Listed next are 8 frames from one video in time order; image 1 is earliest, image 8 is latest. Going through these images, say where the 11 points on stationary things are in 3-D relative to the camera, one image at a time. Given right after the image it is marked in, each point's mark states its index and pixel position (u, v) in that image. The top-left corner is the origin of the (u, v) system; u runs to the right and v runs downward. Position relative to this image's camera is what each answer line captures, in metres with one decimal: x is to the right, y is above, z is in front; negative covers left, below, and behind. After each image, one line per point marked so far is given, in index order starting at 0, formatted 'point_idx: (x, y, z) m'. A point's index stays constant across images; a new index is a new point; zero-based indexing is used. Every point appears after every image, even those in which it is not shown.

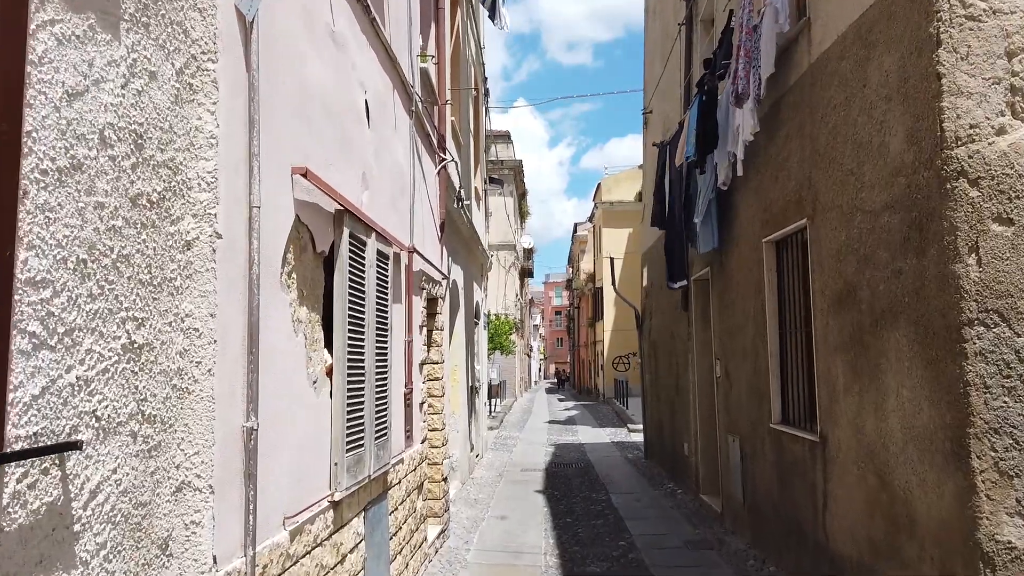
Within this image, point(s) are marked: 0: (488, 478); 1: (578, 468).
0: (-0.4, -3.1, +10.8) m
1: (+1.2, -3.3, +12.2) m
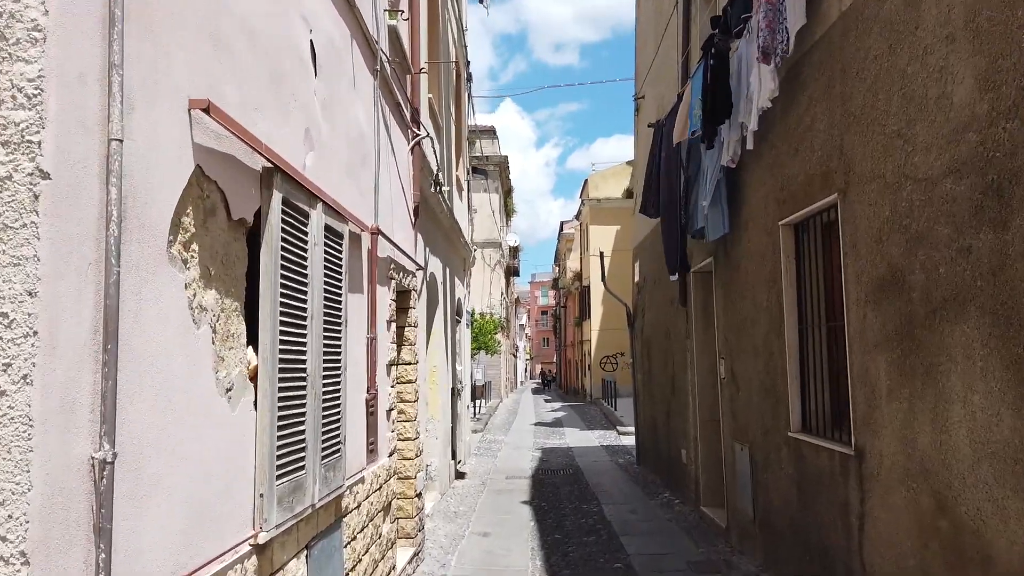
0: (-0.6, -3.0, +10.0) m
1: (+0.9, -3.2, +11.4) m
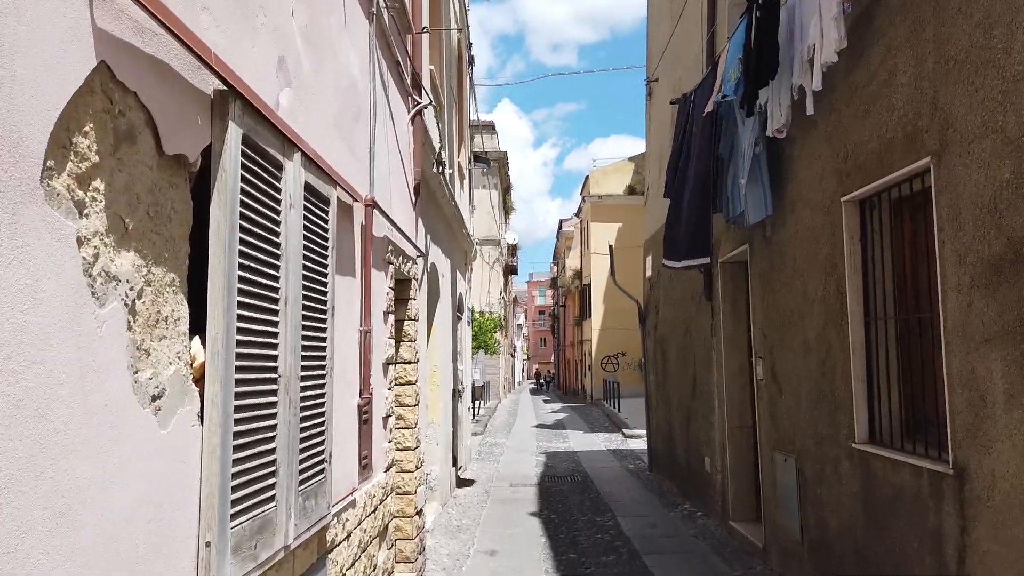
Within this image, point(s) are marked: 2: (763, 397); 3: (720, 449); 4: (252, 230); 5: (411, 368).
0: (-0.5, -2.9, +9.3) m
1: (+1.0, -3.2, +10.7) m
2: (+2.3, -1.0, +6.0) m
3: (+2.3, -1.8, +7.4) m
4: (-0.9, +0.2, +2.2) m
5: (-0.8, -0.6, +5.3) m
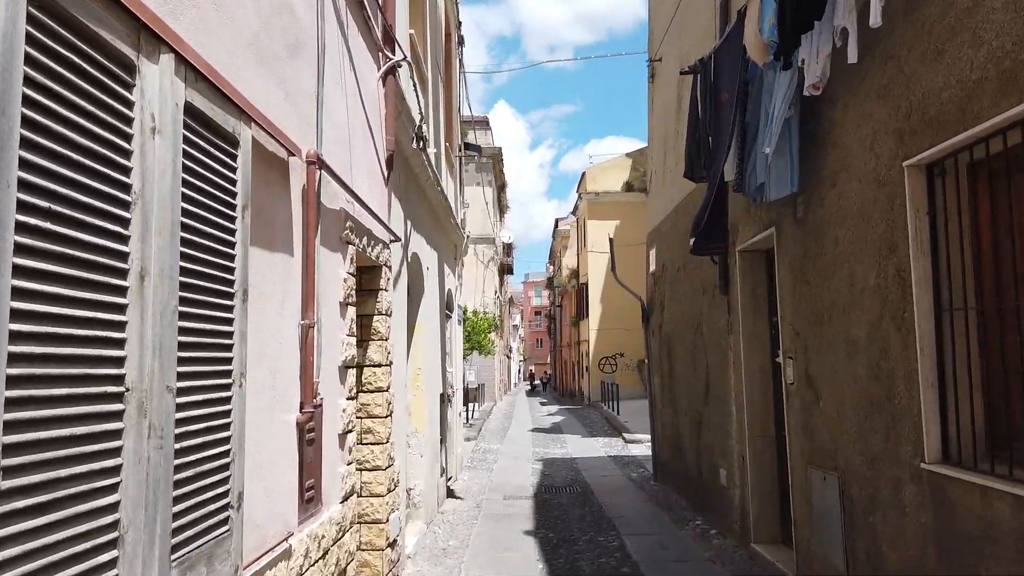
0: (-0.6, -2.9, +8.4) m
1: (+0.9, -3.1, +9.9) m
2: (+2.2, -0.9, +5.2) m
3: (+2.2, -1.7, +6.5) m
4: (-0.9, +0.3, +1.4) m
5: (-0.9, -0.6, +4.4) m
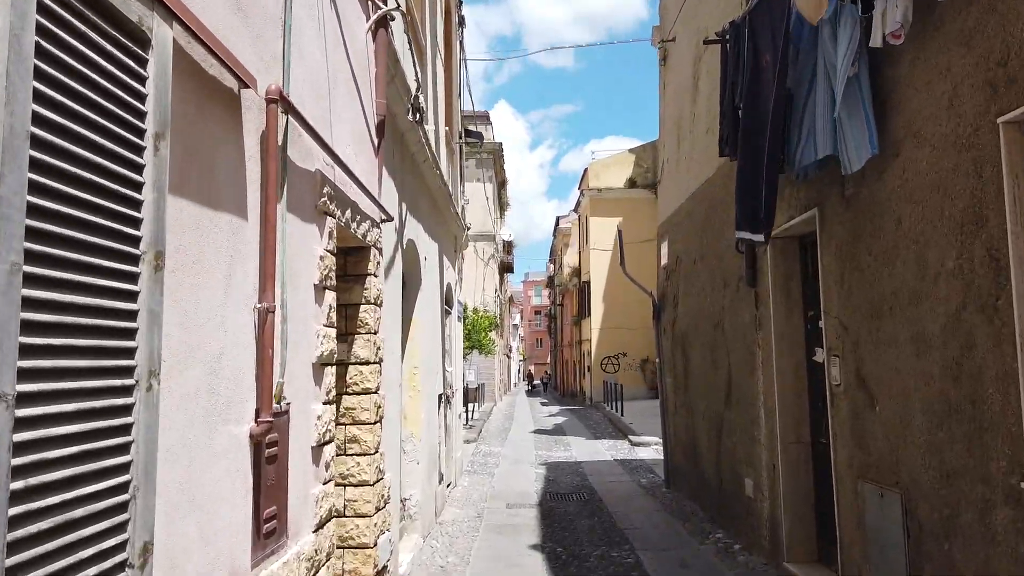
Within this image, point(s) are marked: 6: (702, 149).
0: (-0.6, -2.8, +7.8) m
1: (+1.0, -3.0, +9.2) m
2: (+2.3, -0.8, +4.5) m
3: (+2.3, -1.6, +5.9) m
4: (-0.9, +0.4, +0.7) m
5: (-0.8, -0.5, +3.8) m
6: (+2.4, +1.7, +8.3) m
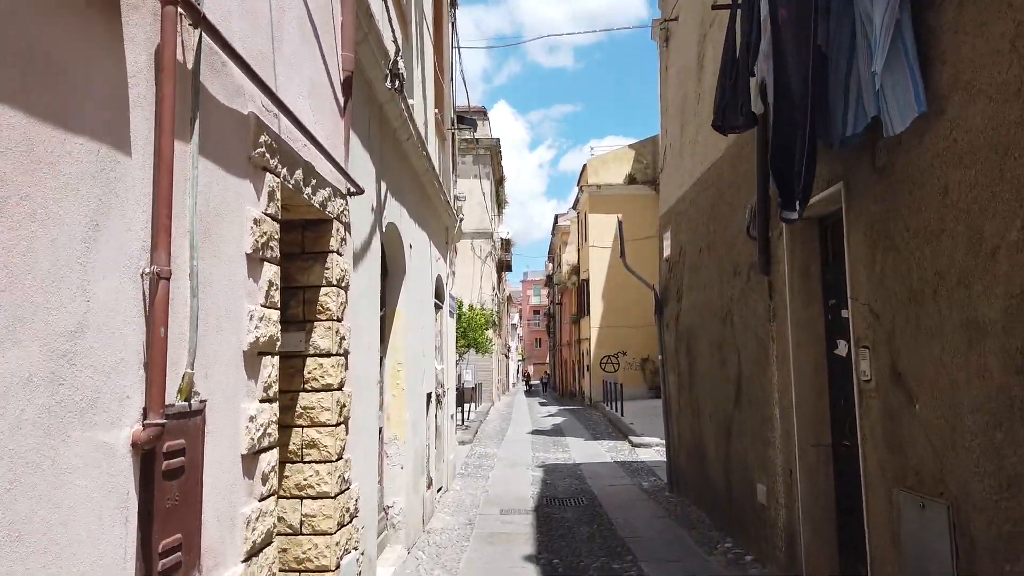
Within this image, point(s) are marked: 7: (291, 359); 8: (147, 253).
0: (-0.7, -2.7, +7.2) m
1: (+0.9, -2.9, +8.7) m
2: (+2.2, -0.7, +4.0) m
3: (+2.2, -1.5, +5.4) m
4: (-0.9, +0.5, +0.2) m
5: (-0.9, -0.4, +3.3) m
6: (+2.3, +1.8, +7.8) m
7: (-1.1, -0.3, +3.3) m
8: (-0.9, +0.1, +1.7) m
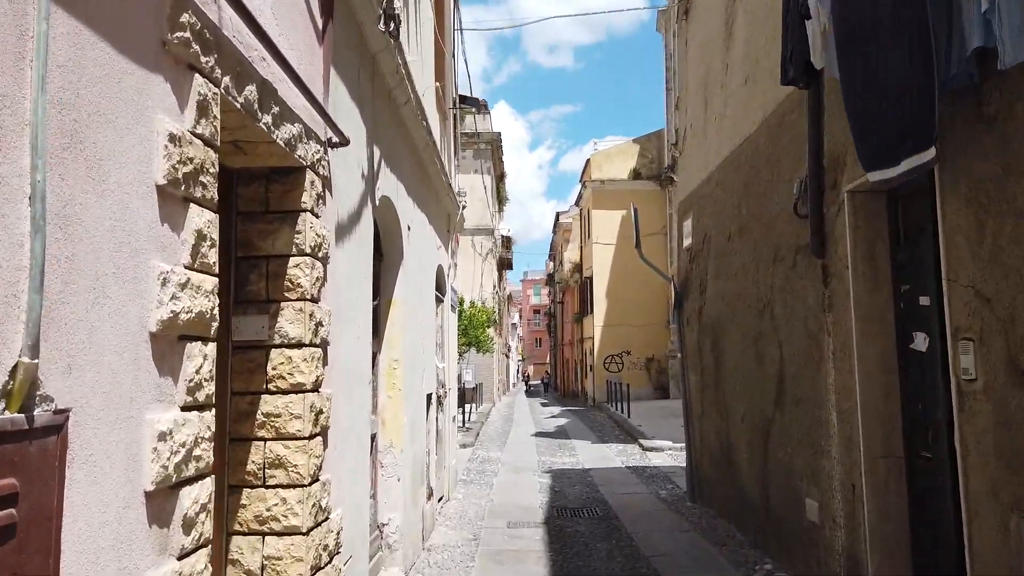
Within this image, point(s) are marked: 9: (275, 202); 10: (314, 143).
0: (-0.6, -2.6, +6.5) m
1: (+1.0, -2.8, +7.9) m
2: (+2.3, -0.6, +3.2) m
3: (+2.3, -1.4, +4.6) m
4: (-0.8, +0.6, -0.6) m
5: (-0.8, -0.3, +2.5) m
6: (+2.4, +1.9, +7.0) m
7: (-1.0, -0.2, +2.5) m
8: (-0.8, +0.2, +0.9) m
9: (-0.9, +0.3, +2.5) m
10: (-0.8, +0.6, +2.7) m
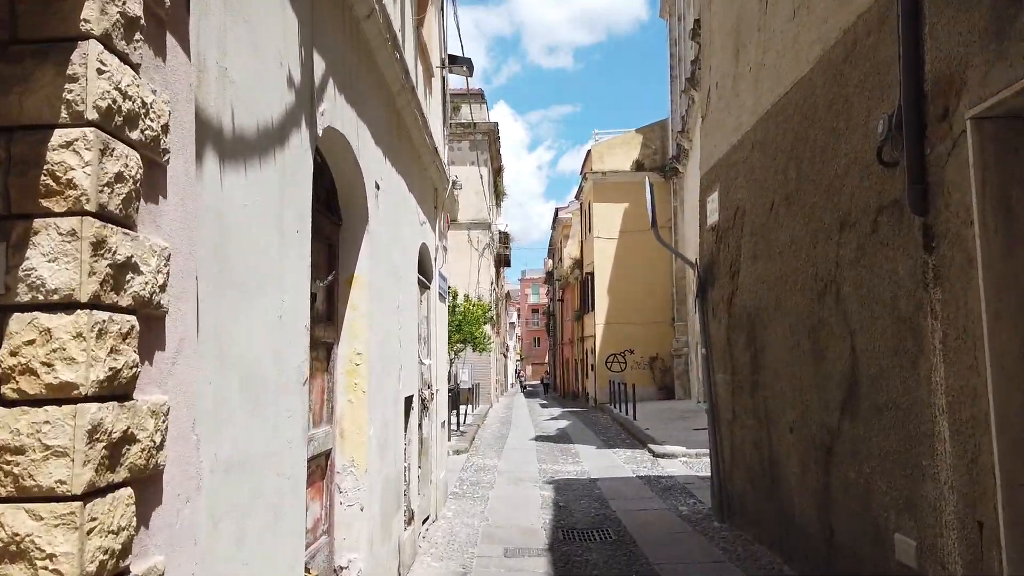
0: (-0.6, -2.4, +5.2) m
1: (+1.0, -2.6, +6.7) m
2: (+2.3, -0.4, +2.0) m
3: (+2.3, -1.2, +3.4) m
4: (-0.8, +0.8, -1.8) m
5: (-0.8, -0.1, +1.3) m
6: (+2.4, +2.1, +5.8) m
7: (-1.0, -0.1, +1.2) m
8: (-0.8, +0.4, -0.3) m
9: (-0.9, +0.5, +1.3) m
10: (-0.8, +0.8, +1.4) m
